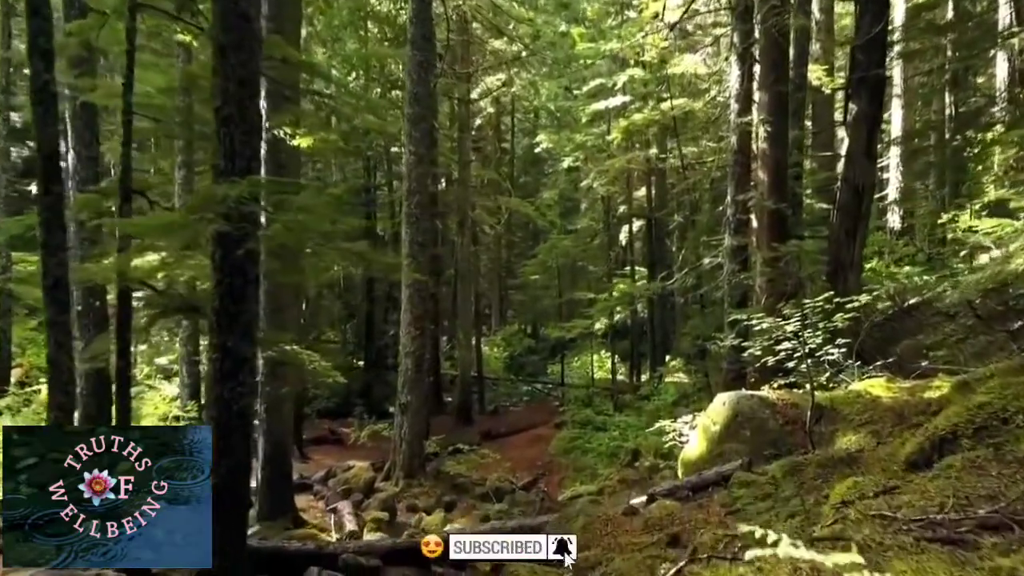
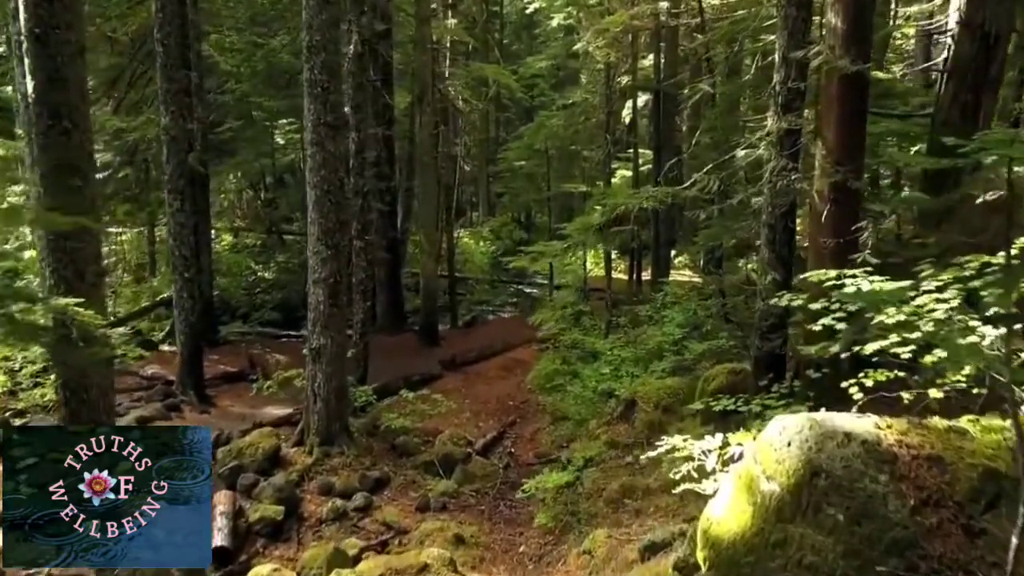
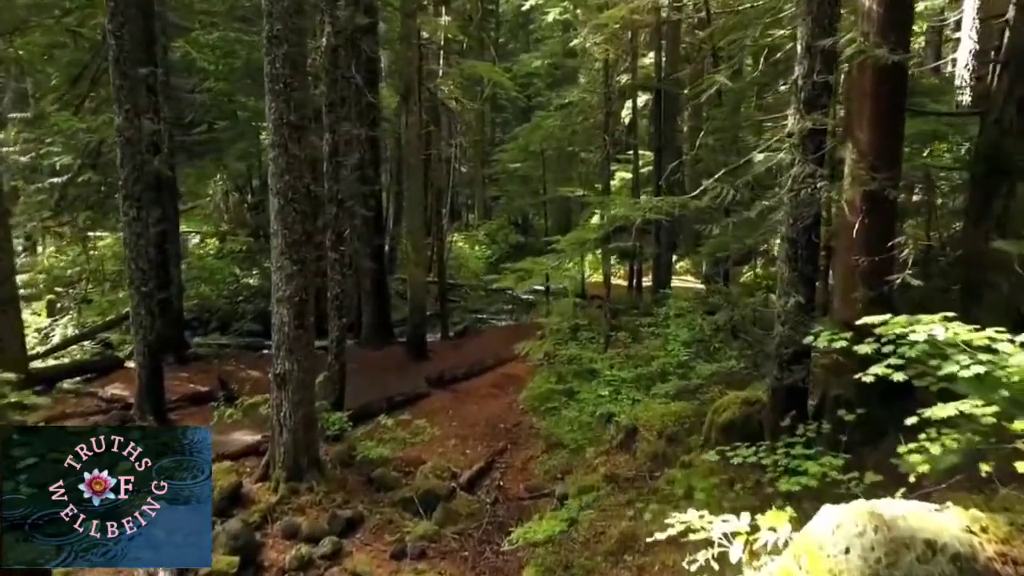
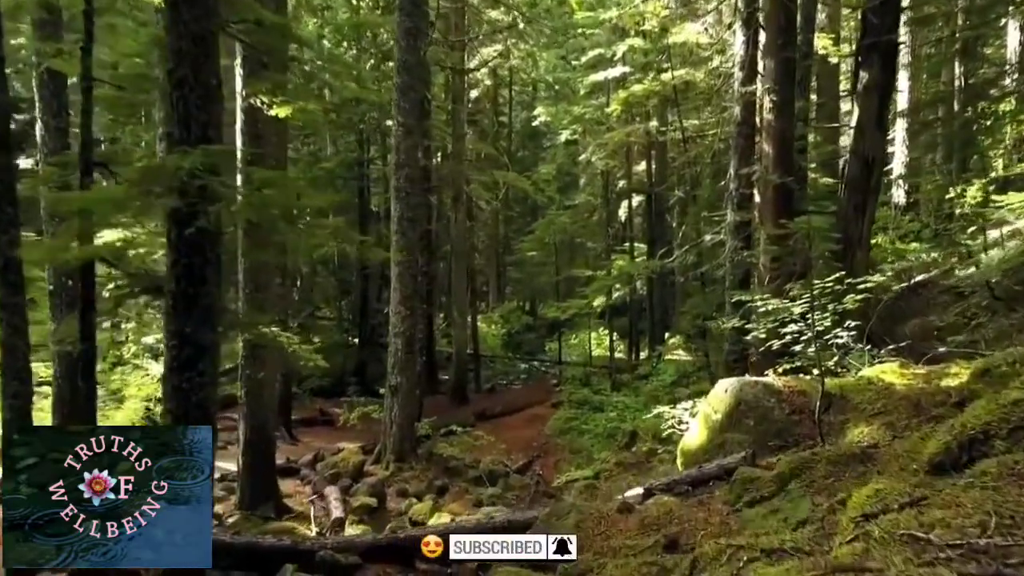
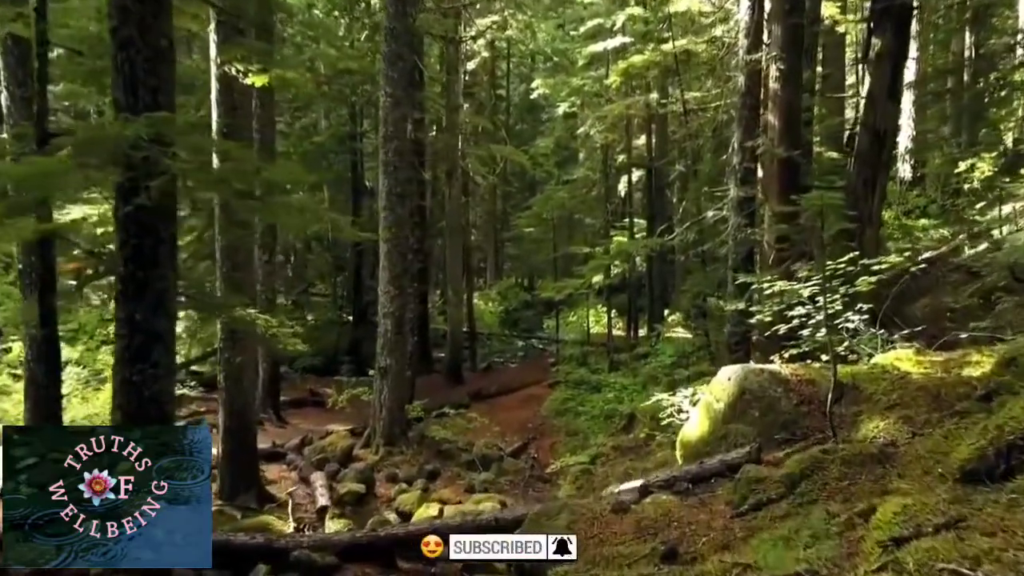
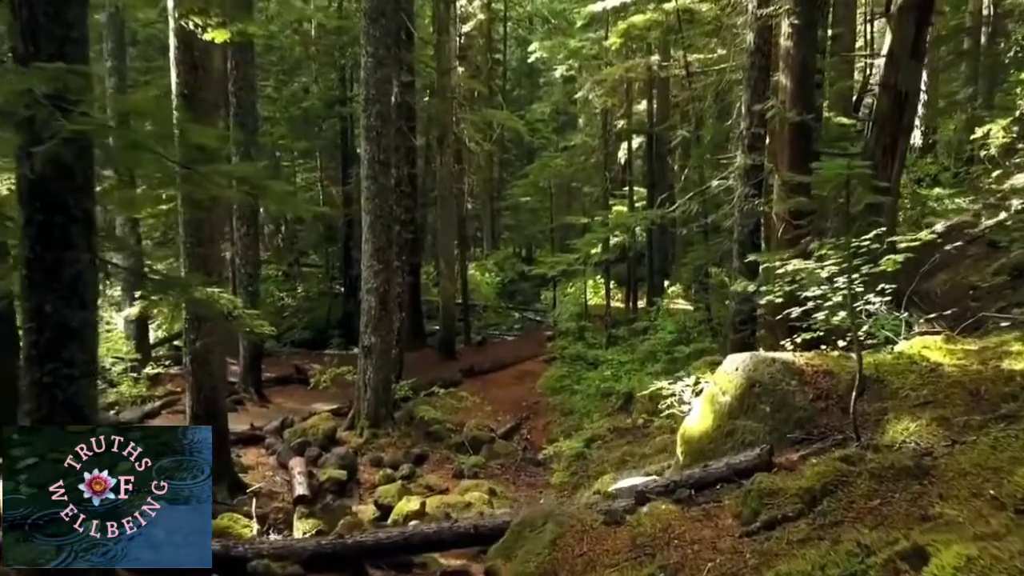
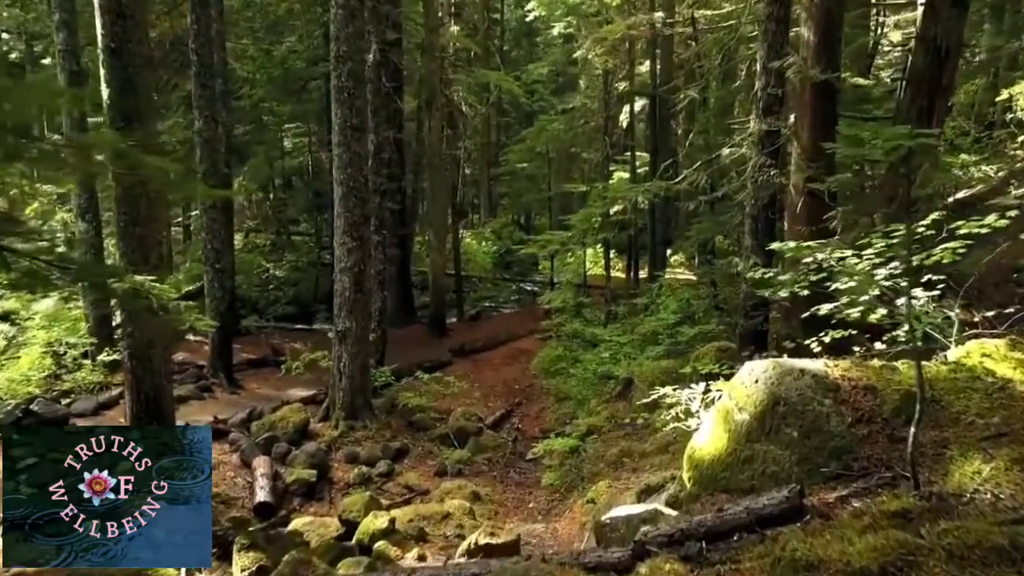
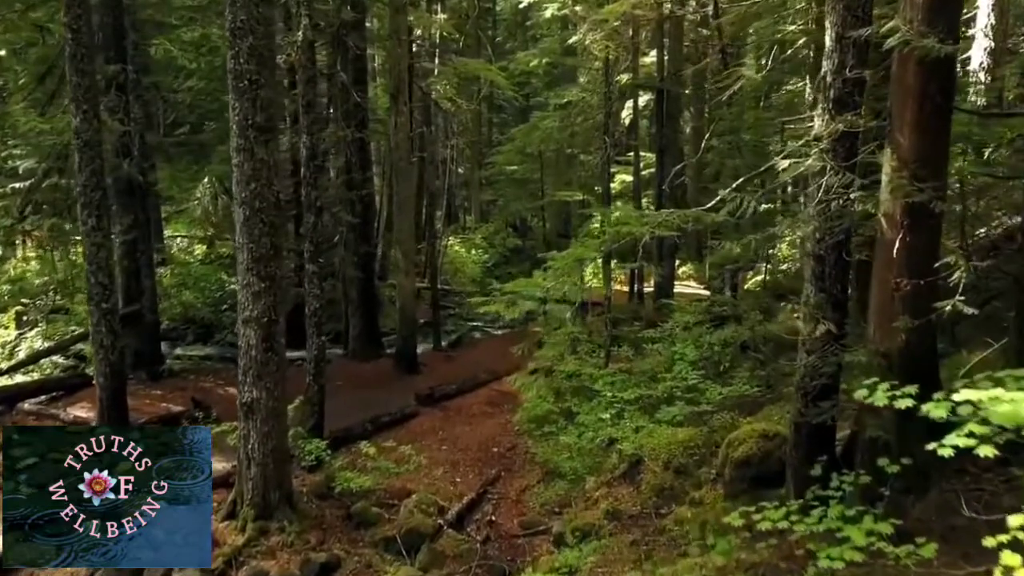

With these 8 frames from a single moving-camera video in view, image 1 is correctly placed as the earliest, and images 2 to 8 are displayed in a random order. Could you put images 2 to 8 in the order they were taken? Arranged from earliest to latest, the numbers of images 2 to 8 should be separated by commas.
4, 5, 6, 7, 2, 3, 8
